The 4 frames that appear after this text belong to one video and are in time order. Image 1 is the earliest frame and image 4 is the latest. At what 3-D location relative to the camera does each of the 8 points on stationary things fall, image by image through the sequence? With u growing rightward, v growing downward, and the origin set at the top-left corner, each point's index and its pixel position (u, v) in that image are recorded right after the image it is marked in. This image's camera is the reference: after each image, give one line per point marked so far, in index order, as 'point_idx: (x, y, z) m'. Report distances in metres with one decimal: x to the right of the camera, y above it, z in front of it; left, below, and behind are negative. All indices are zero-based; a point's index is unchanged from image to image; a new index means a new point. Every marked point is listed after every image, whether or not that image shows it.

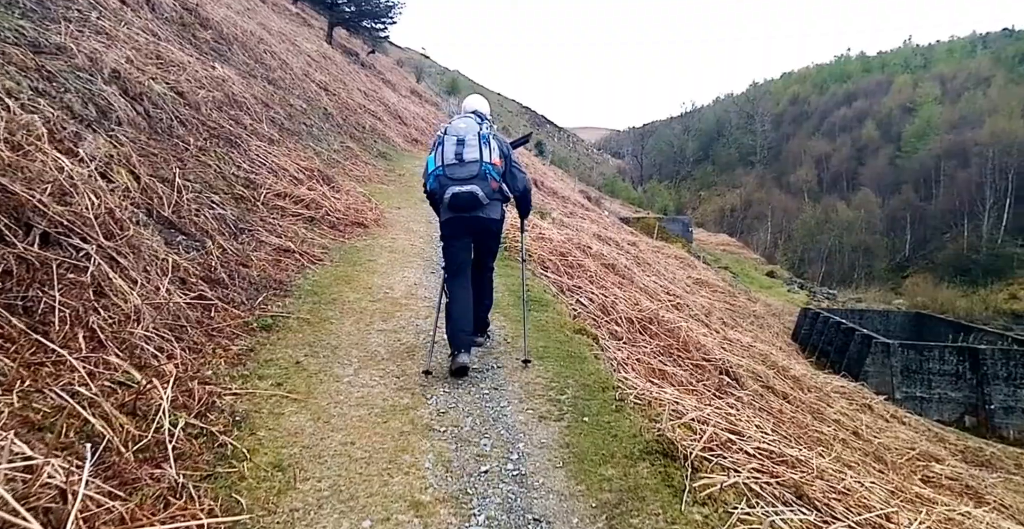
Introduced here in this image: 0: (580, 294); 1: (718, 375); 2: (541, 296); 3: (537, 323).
0: (+0.7, -0.3, +5.7) m
1: (+2.1, -1.1, +5.5) m
2: (+0.3, -0.3, +4.7) m
3: (+0.2, -0.4, +4.0) m
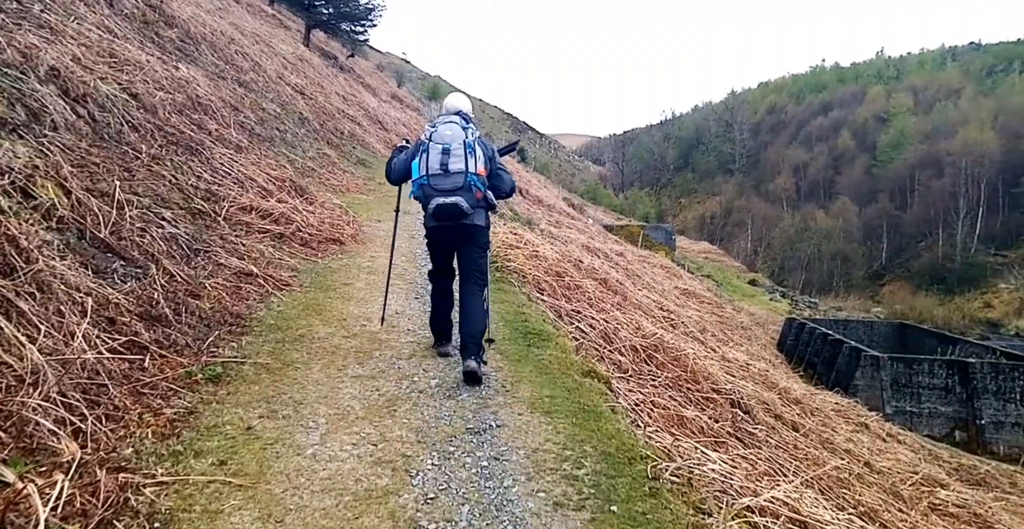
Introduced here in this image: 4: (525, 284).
0: (+0.6, -0.5, +5.1) m
1: (+2.0, -1.3, +5.0) m
2: (+0.2, -0.5, +4.1) m
3: (+0.2, -0.6, +3.5) m
4: (+0.1, -0.2, +5.4) m
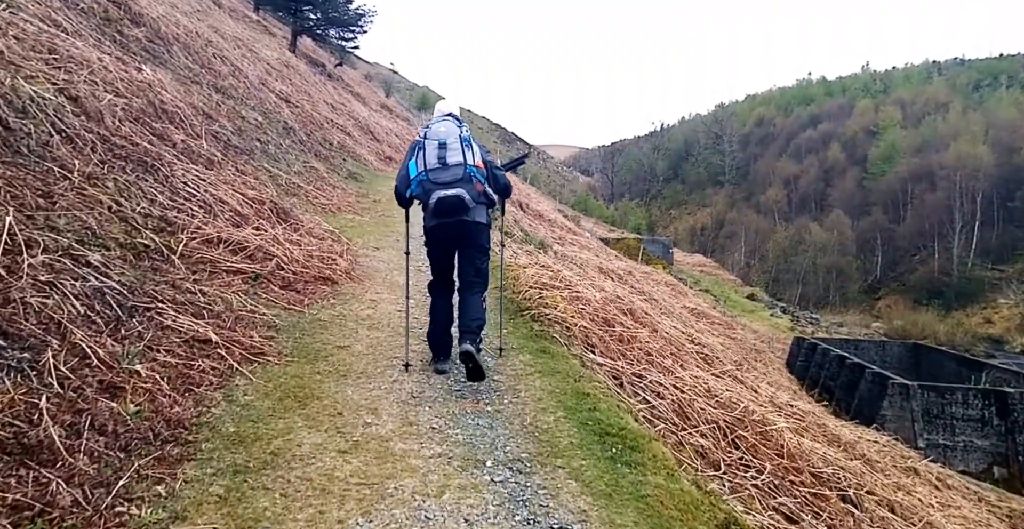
0: (+0.9, -0.9, +3.9) m
1: (+2.3, -1.7, +3.8) m
2: (+0.6, -0.9, +2.9) m
3: (+0.5, -1.0, +2.3) m
4: (+0.5, -0.6, +4.2) m
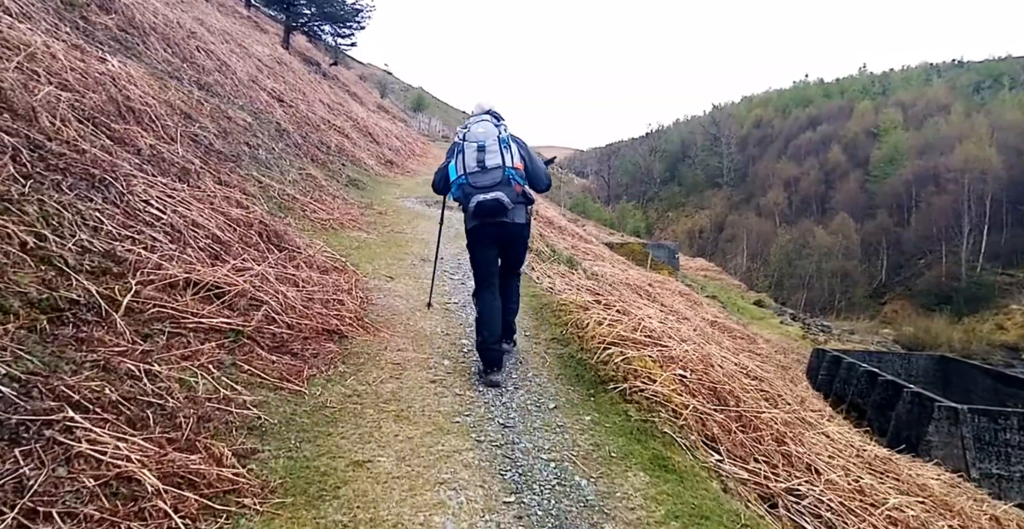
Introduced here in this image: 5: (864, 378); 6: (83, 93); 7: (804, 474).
0: (+1.4, -1.2, +2.7) m
1: (+2.8, -2.0, +2.6) m
2: (+1.1, -1.2, +1.7) m
3: (+1.0, -1.3, +1.0) m
4: (+0.9, -0.9, +2.9) m
5: (+9.7, -3.2, +14.4) m
6: (-3.9, +1.6, +5.0) m
7: (+1.6, -1.2, +3.1) m
